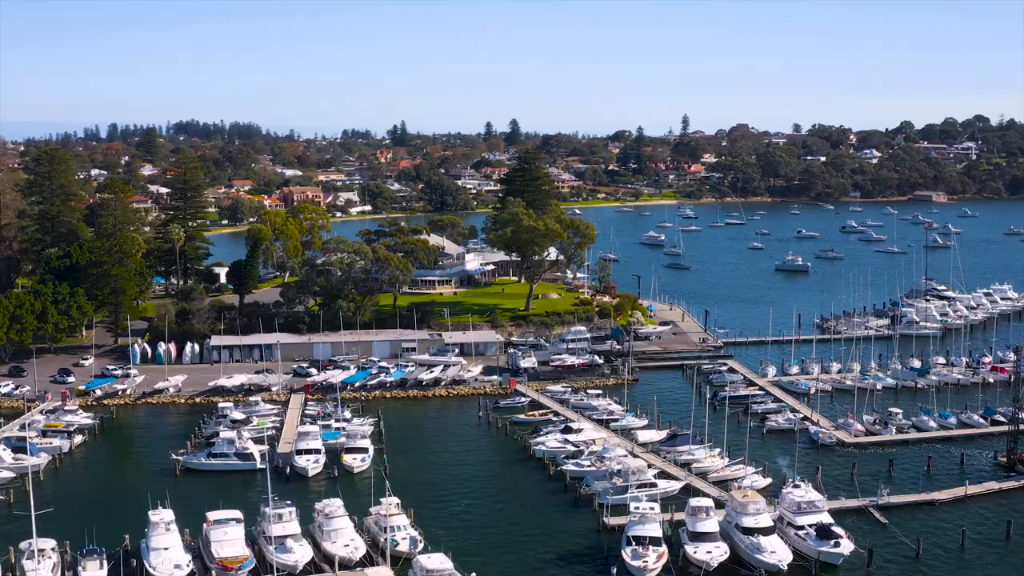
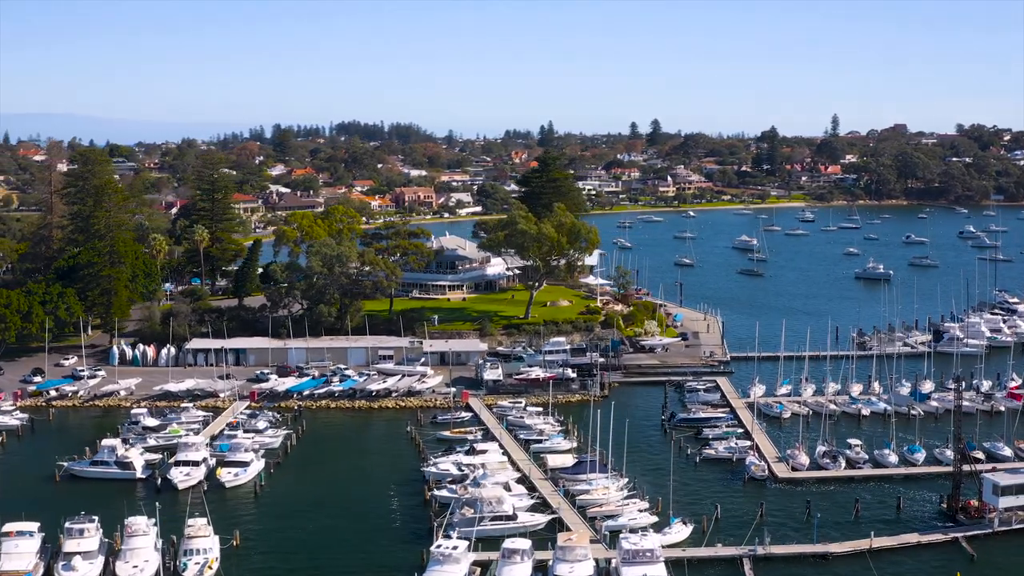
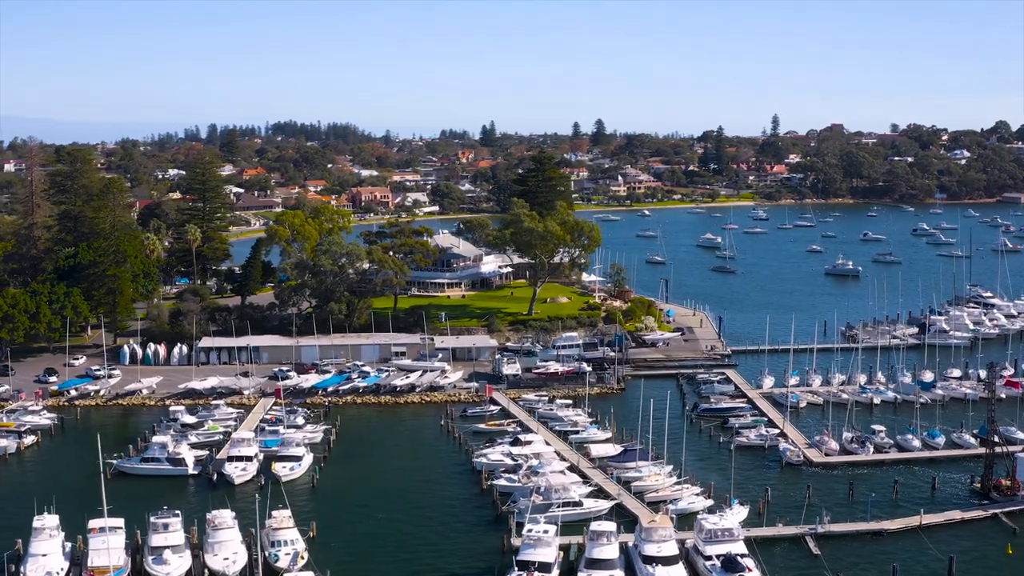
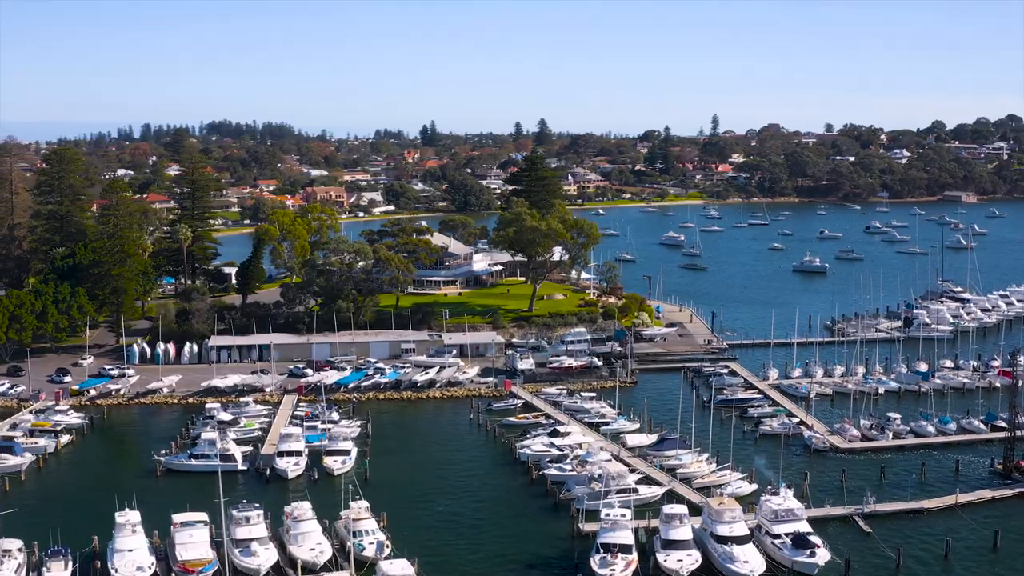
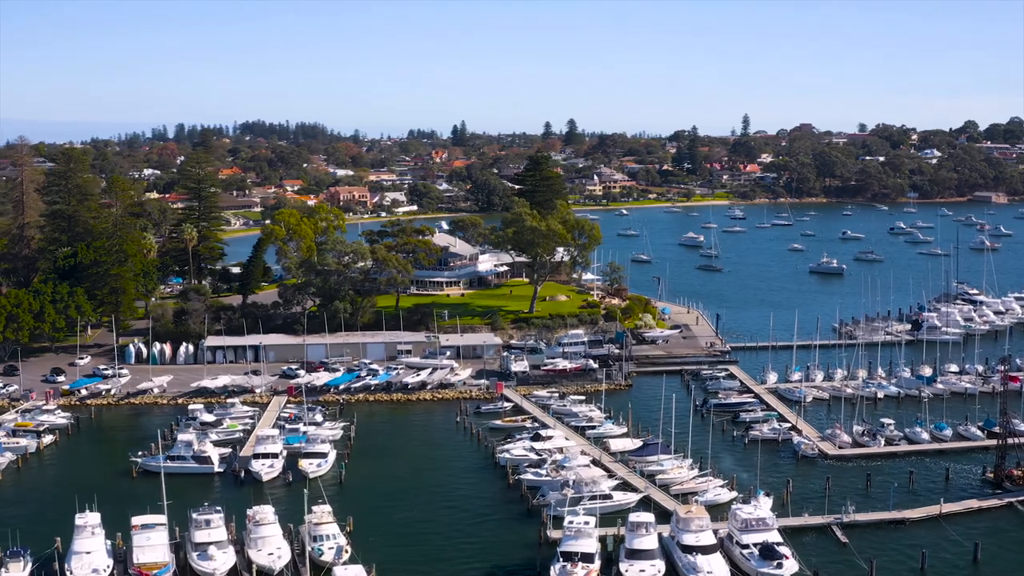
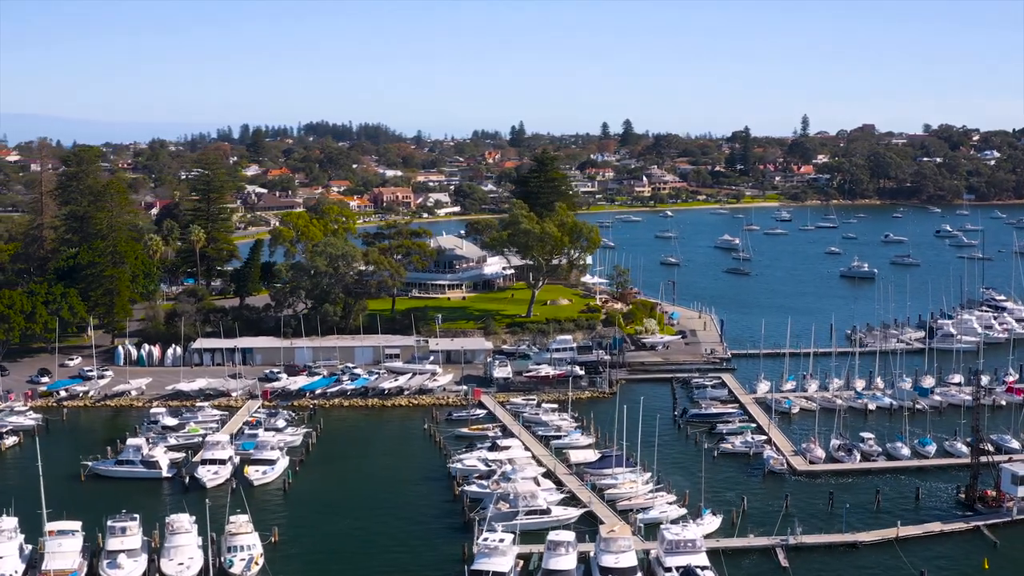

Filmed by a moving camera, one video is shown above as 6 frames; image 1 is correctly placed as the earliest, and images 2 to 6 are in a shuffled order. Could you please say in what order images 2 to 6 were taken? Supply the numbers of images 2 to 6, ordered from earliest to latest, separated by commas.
4, 5, 3, 6, 2
